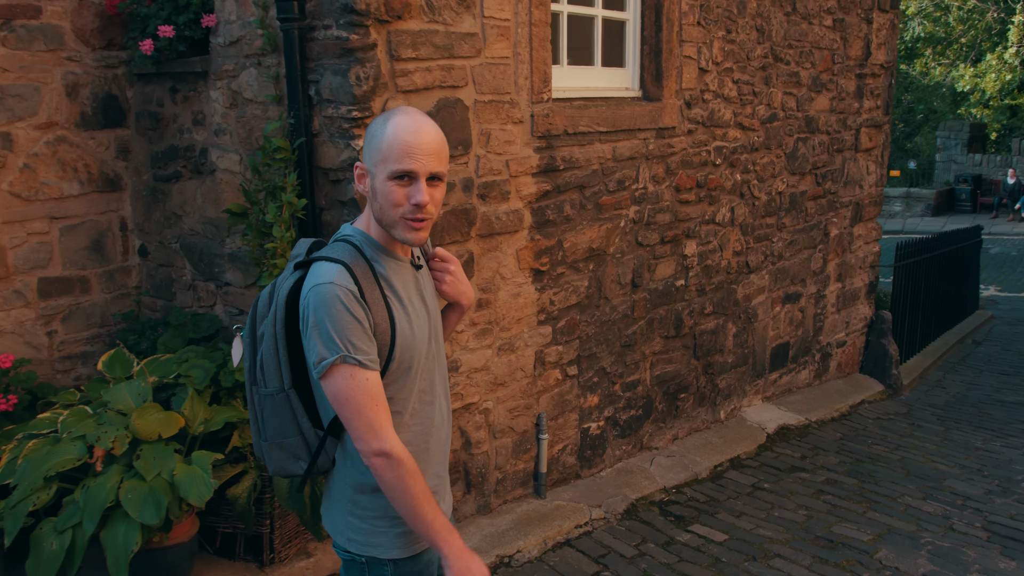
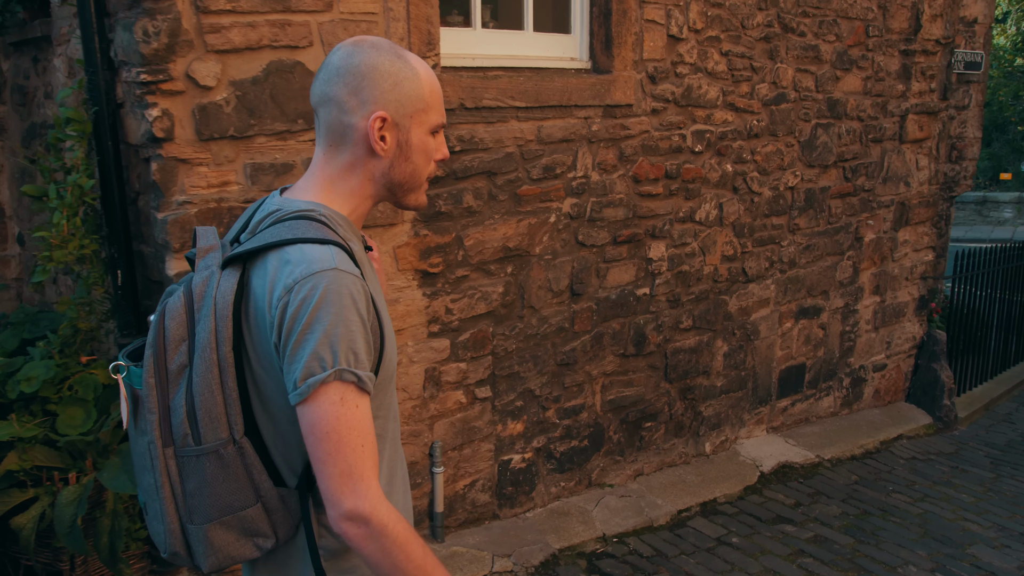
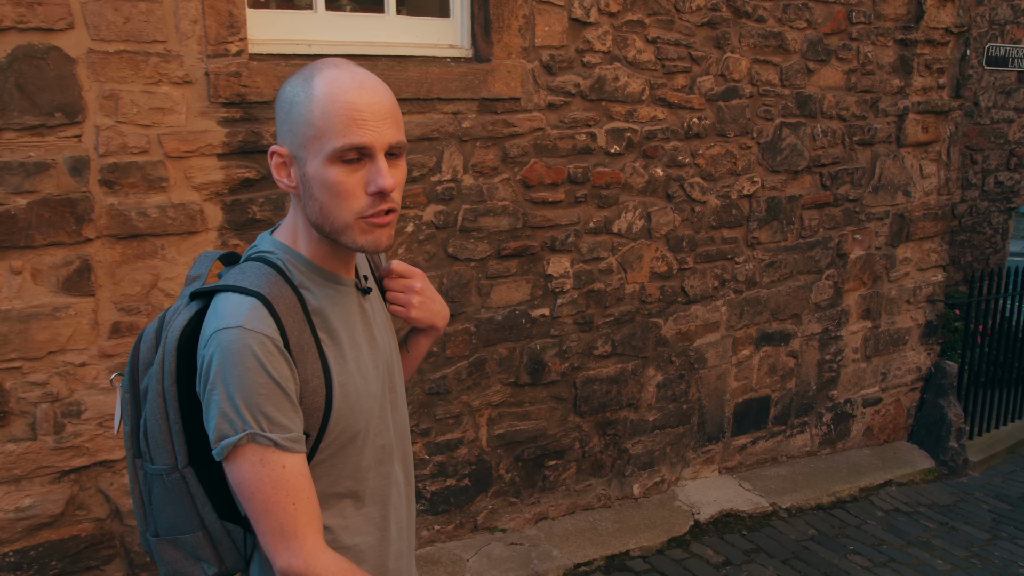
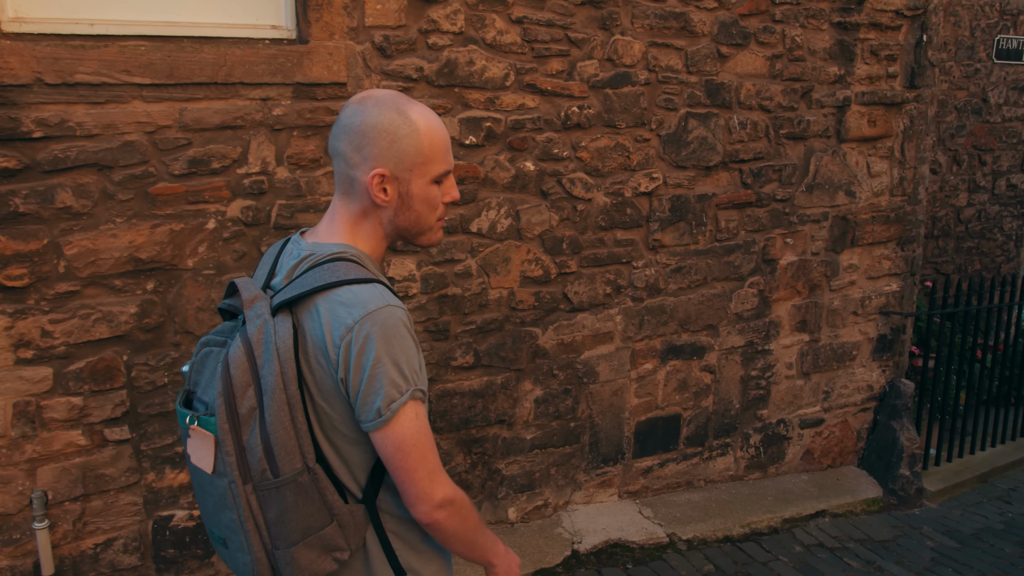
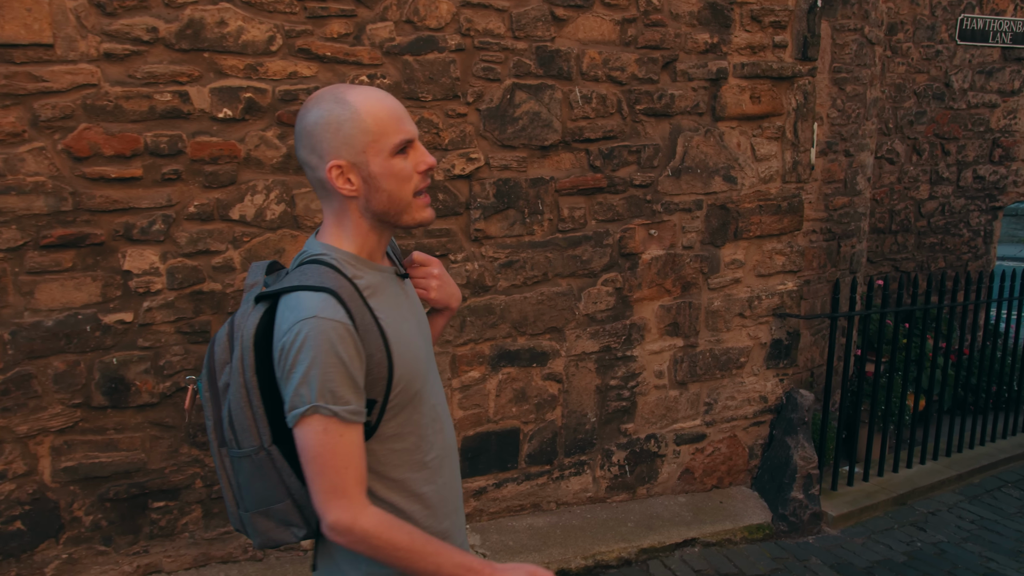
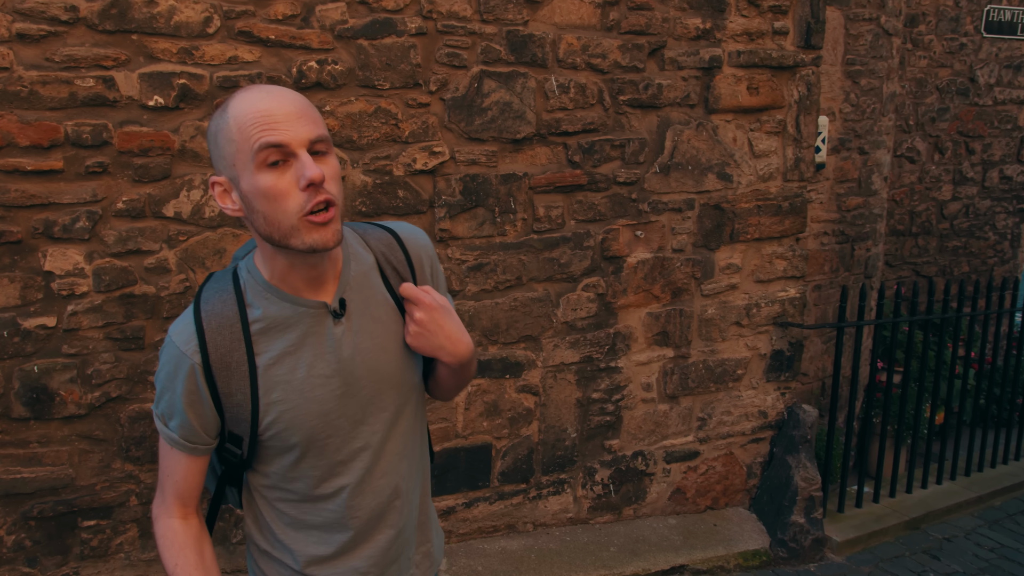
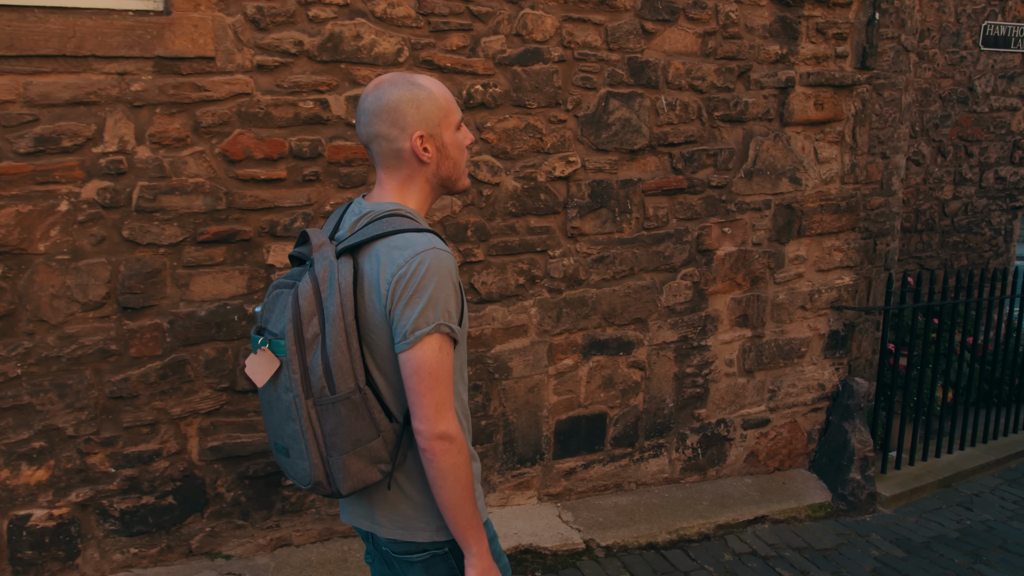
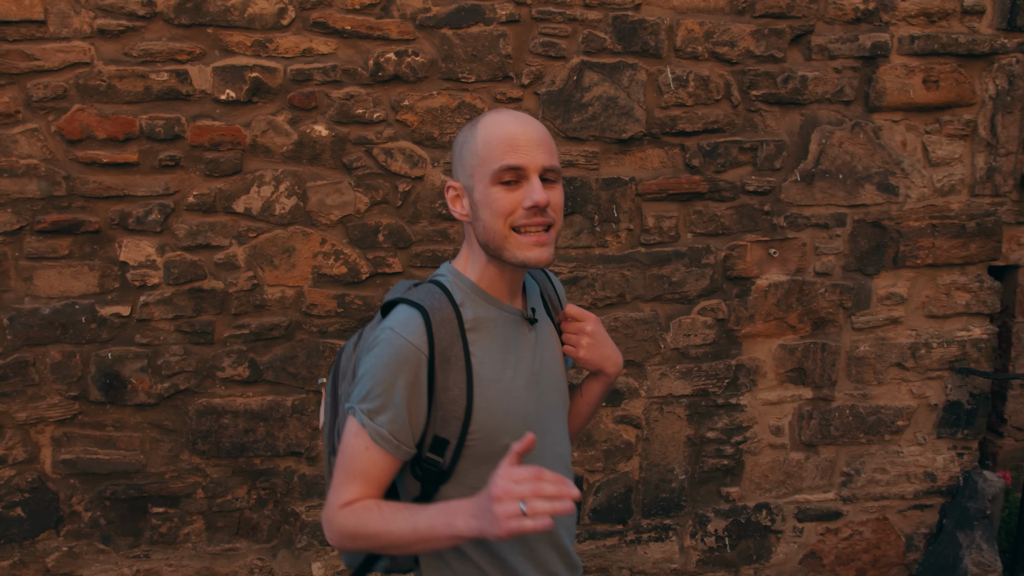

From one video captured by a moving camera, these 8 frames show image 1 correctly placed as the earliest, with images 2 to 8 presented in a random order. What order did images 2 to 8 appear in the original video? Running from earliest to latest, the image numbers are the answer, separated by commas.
2, 3, 4, 7, 5, 6, 8
